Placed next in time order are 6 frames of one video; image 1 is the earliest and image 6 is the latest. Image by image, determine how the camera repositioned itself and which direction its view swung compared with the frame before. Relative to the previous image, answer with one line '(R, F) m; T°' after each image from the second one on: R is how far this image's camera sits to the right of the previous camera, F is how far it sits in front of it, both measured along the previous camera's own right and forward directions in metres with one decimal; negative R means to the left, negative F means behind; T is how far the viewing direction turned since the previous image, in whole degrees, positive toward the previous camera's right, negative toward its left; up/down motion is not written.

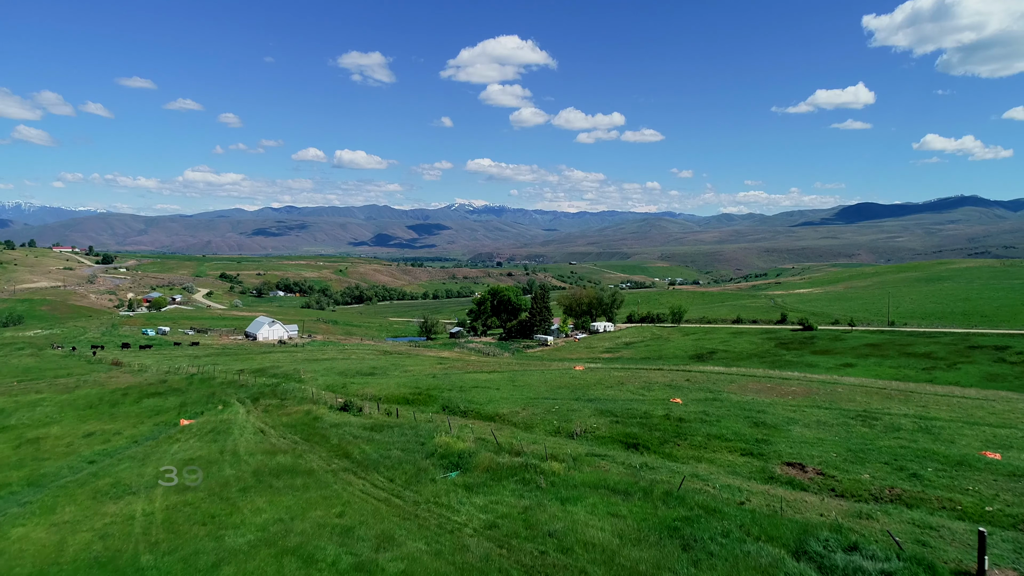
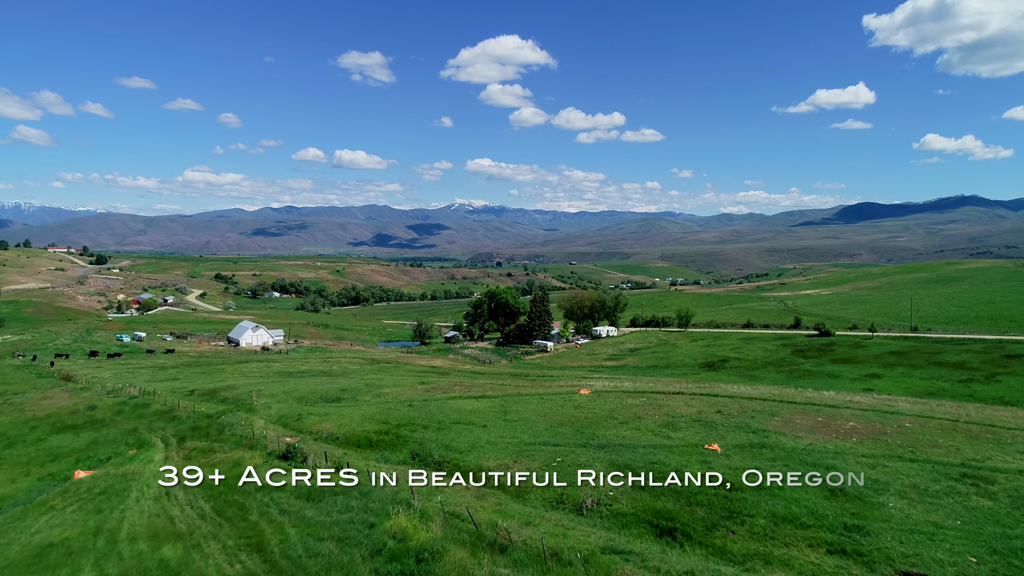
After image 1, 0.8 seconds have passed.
(+0.3, +5.2) m; 0°
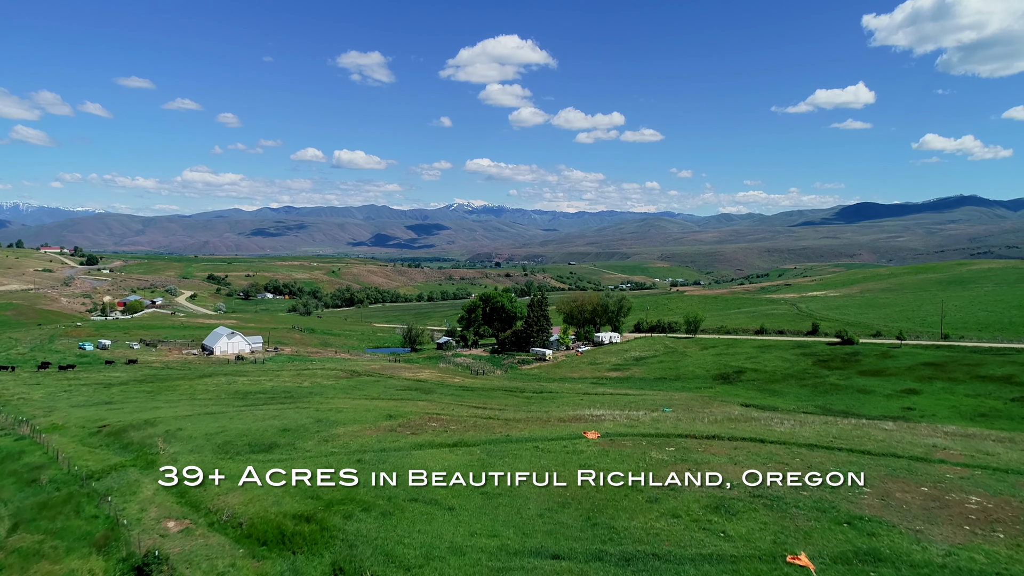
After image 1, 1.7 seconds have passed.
(+0.4, +6.5) m; 0°
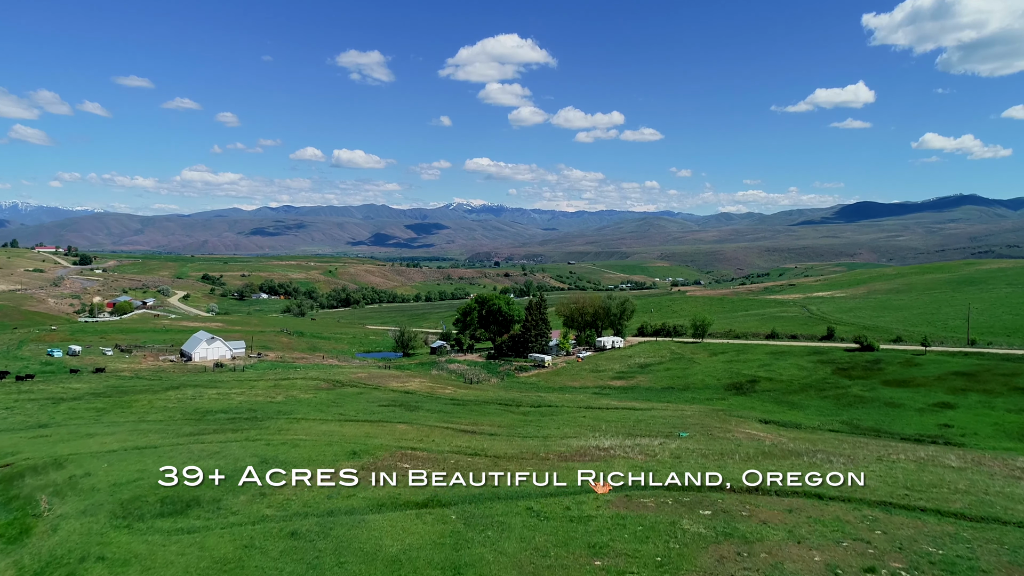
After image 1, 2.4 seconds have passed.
(+0.3, +4.8) m; 0°
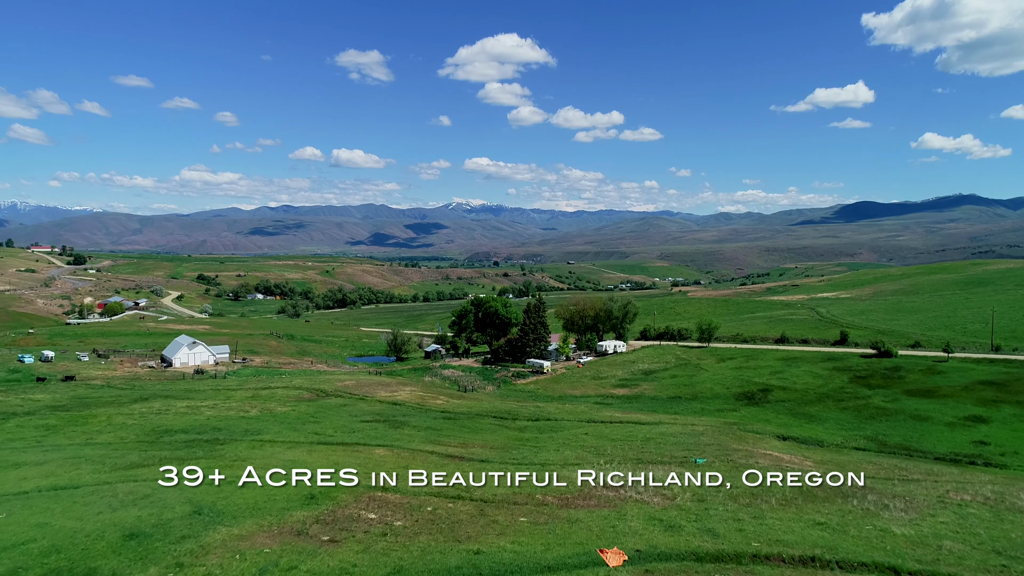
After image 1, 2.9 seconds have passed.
(+0.2, +3.8) m; 0°
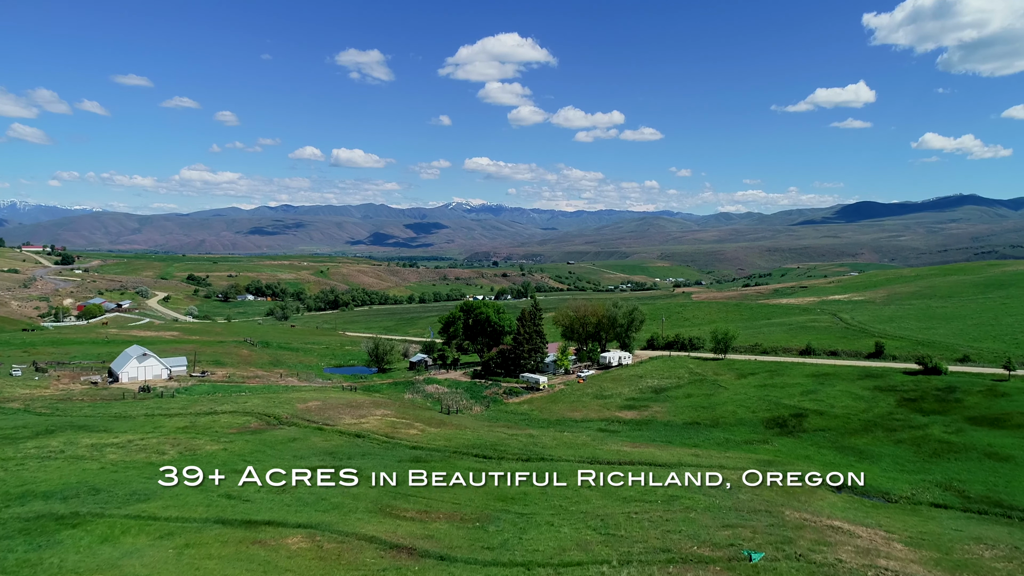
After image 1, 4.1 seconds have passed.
(+0.7, +8.6) m; 0°
